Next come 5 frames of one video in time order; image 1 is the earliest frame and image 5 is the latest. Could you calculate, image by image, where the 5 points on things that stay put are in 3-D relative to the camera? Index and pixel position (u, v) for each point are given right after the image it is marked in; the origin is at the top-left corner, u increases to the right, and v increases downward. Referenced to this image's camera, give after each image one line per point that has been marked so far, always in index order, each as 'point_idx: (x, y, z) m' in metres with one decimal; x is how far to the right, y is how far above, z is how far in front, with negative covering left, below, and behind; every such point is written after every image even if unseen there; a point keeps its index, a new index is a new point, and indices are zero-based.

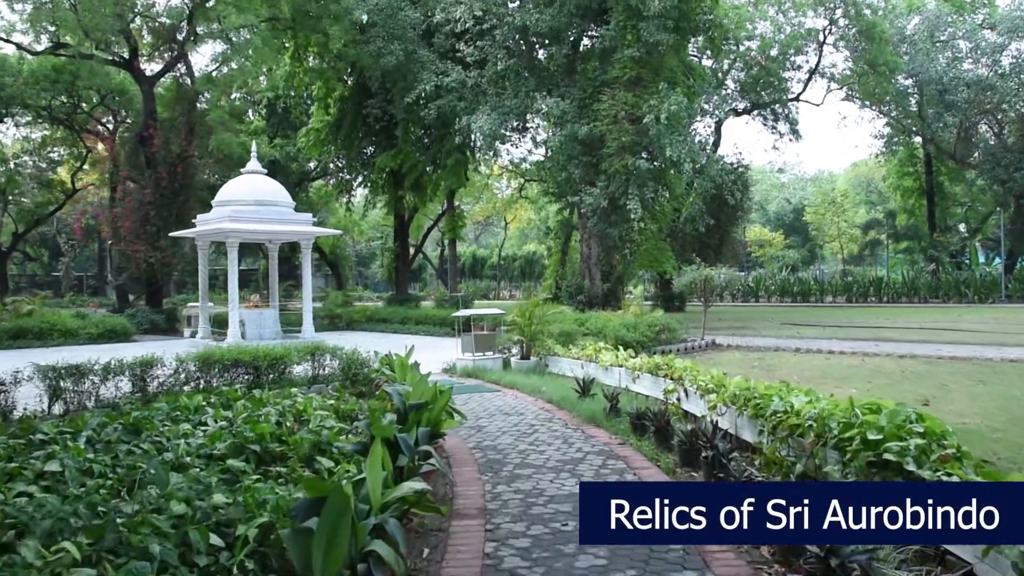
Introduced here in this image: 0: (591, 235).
0: (+1.6, +1.1, +18.1) m
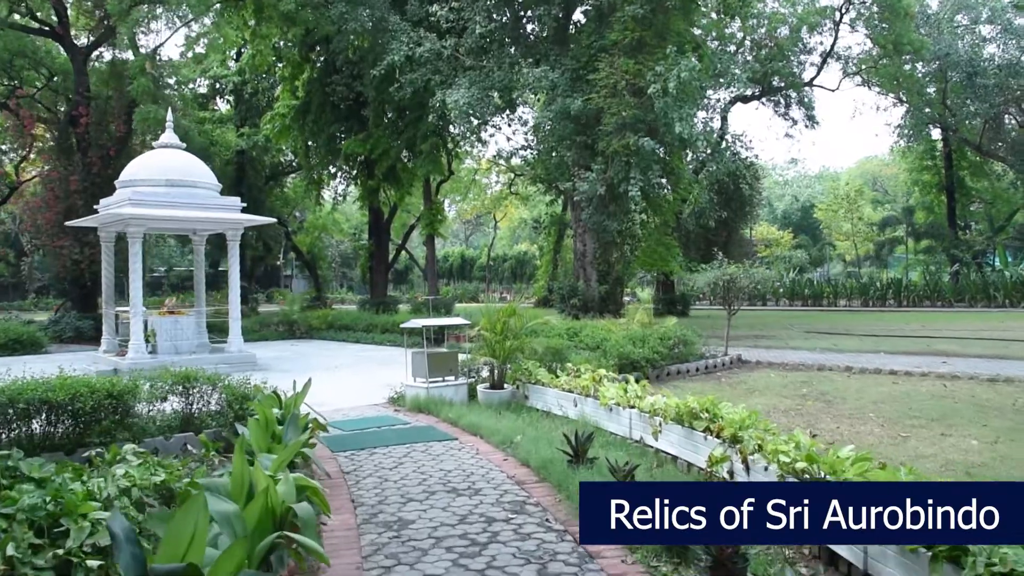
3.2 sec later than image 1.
0: (+1.3, +1.1, +15.7) m
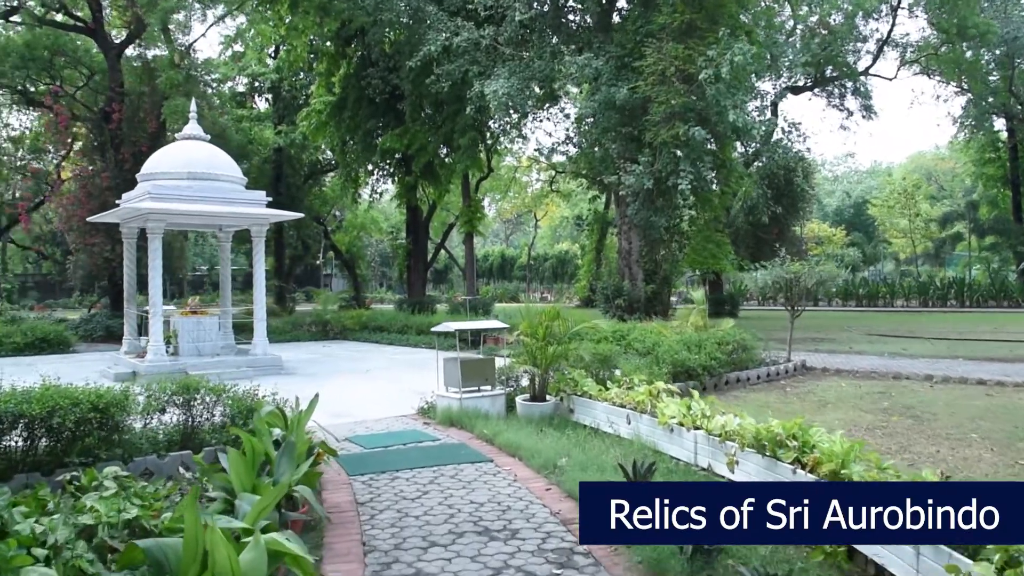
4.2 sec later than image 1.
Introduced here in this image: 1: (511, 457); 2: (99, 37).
0: (+2.0, +1.1, +14.9) m
1: (0.0, -0.9, +4.8) m
2: (-7.8, +4.7, +16.6) m
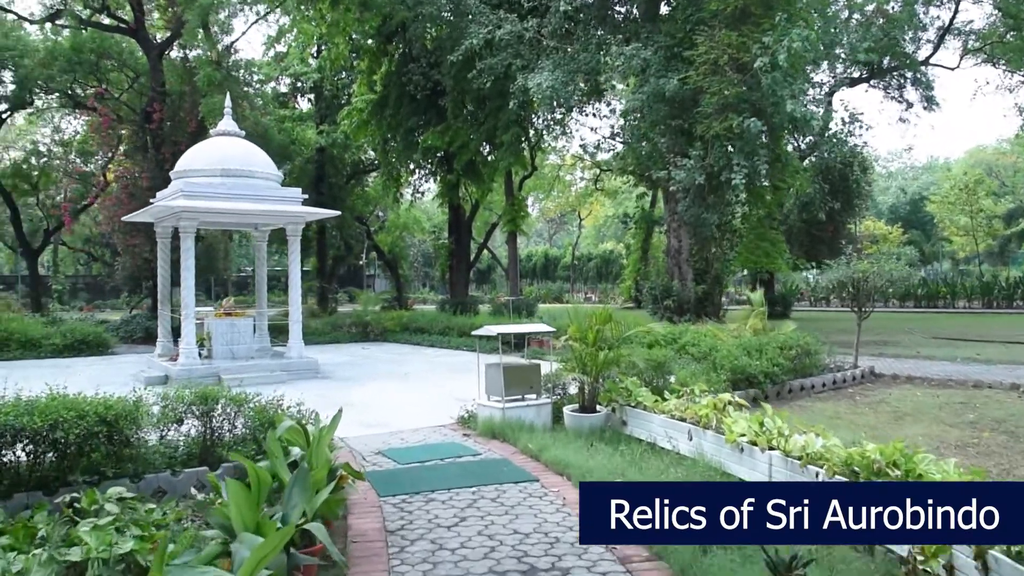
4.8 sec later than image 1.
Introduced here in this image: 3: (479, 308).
0: (+2.7, +1.1, +14.4) m
1: (+0.2, -0.9, +4.3) m
2: (-7.0, +4.7, +16.5) m
3: (-0.8, -0.5, +19.9) m
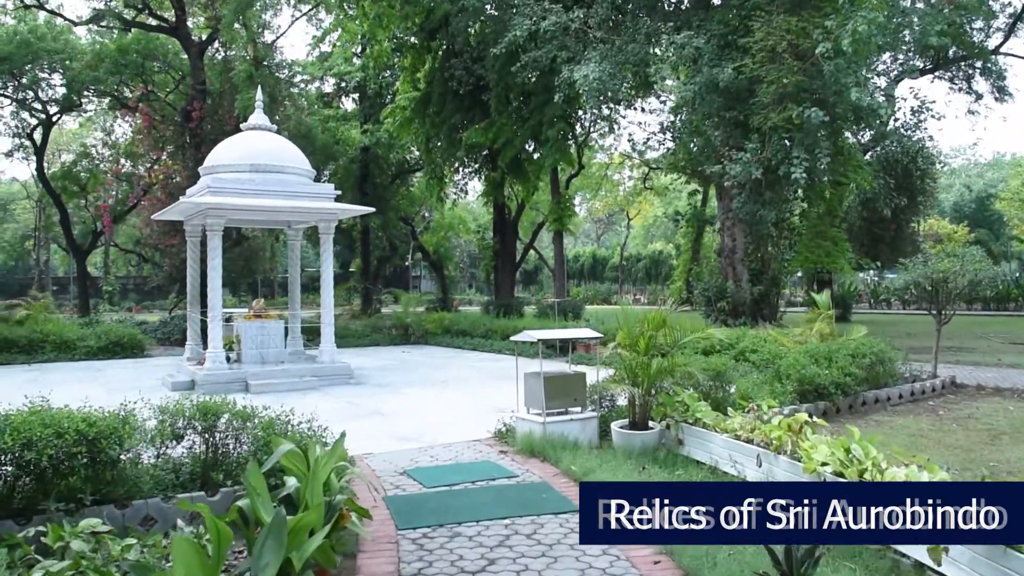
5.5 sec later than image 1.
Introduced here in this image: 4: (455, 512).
0: (+3.4, +1.0, +13.6) m
1: (+0.4, -0.9, +3.8) m
2: (-6.1, +4.7, +16.2) m
3: (+0.2, -0.5, +19.3) m
4: (-0.2, -1.0, +3.8) m
